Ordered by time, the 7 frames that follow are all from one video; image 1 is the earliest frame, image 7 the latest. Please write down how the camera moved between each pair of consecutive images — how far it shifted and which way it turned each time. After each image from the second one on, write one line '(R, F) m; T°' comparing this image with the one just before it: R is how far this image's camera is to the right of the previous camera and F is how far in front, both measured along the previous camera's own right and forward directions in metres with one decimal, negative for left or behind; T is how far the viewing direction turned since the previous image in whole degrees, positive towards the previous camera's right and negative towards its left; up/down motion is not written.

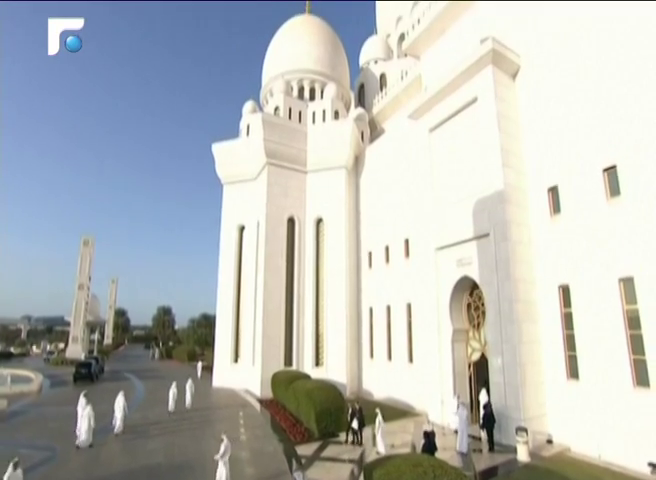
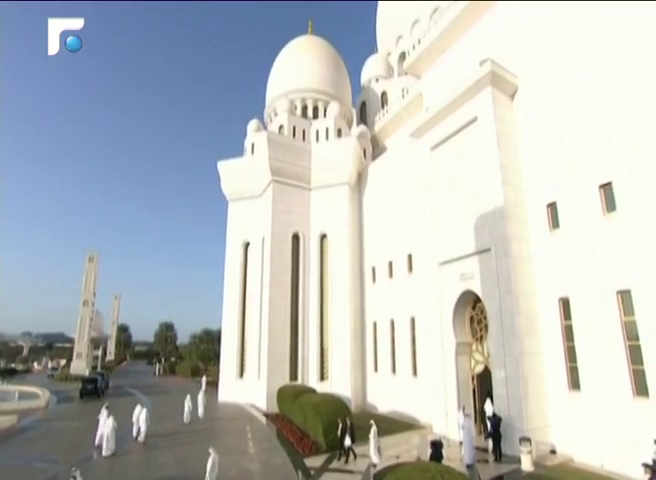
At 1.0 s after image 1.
(-0.1, -0.3) m; 0°
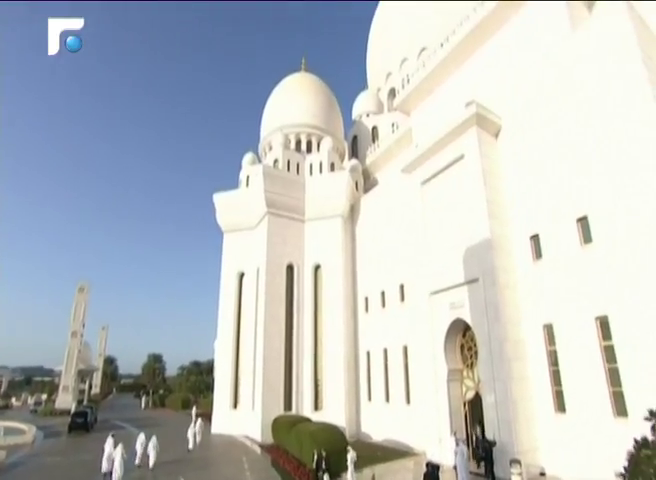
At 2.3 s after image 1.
(-0.1, -0.4) m; +1°
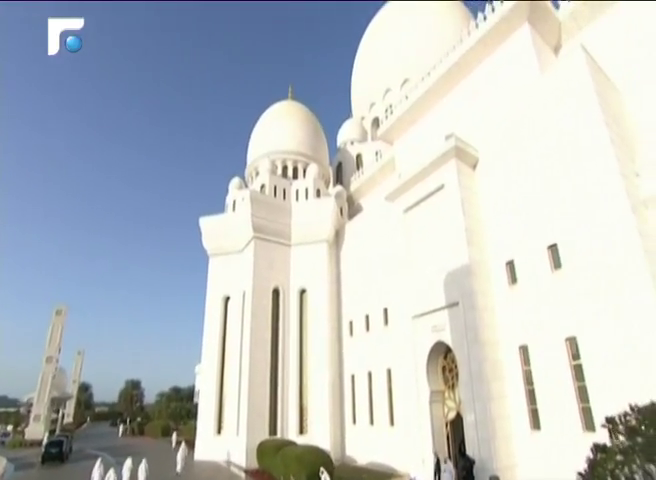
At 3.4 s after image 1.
(-0.1, -0.4) m; +2°
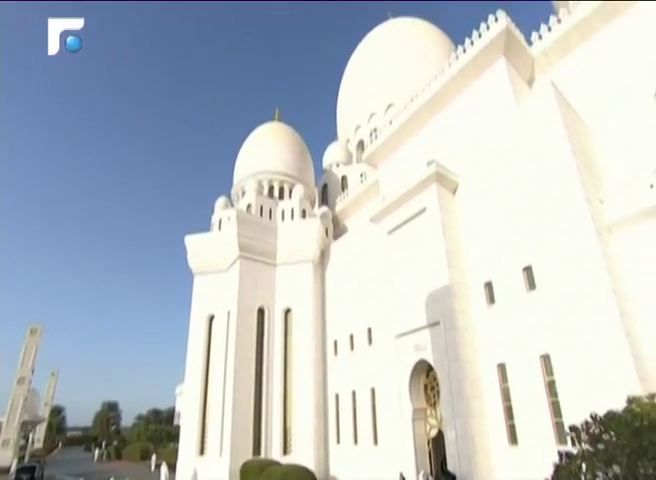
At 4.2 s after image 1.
(-0.1, -0.3) m; +2°
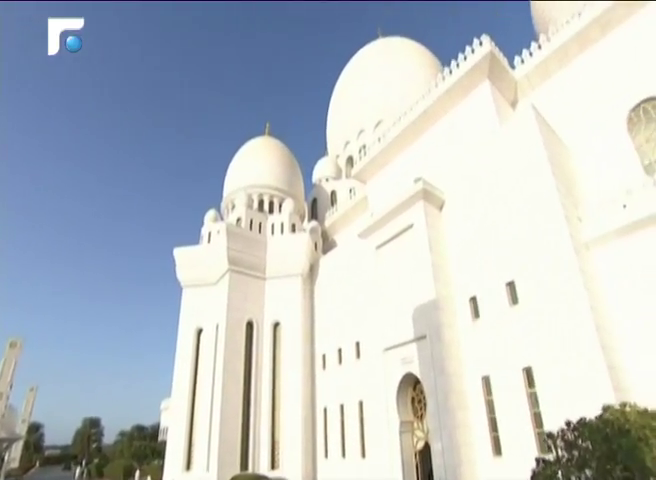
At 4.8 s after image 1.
(0.0, -0.2) m; +2°
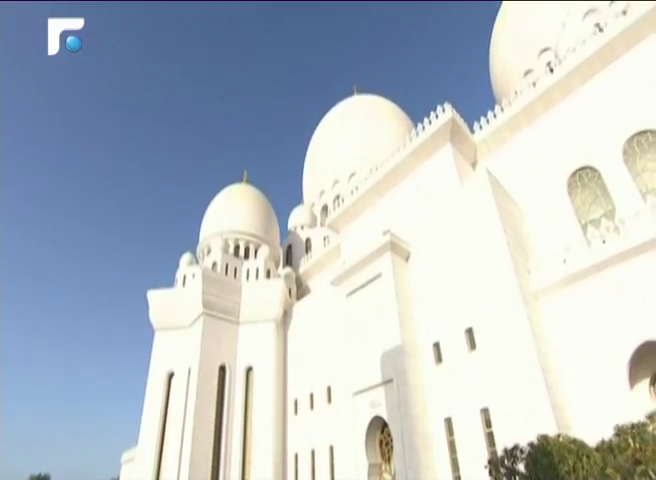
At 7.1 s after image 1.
(0.0, -0.8) m; +3°
